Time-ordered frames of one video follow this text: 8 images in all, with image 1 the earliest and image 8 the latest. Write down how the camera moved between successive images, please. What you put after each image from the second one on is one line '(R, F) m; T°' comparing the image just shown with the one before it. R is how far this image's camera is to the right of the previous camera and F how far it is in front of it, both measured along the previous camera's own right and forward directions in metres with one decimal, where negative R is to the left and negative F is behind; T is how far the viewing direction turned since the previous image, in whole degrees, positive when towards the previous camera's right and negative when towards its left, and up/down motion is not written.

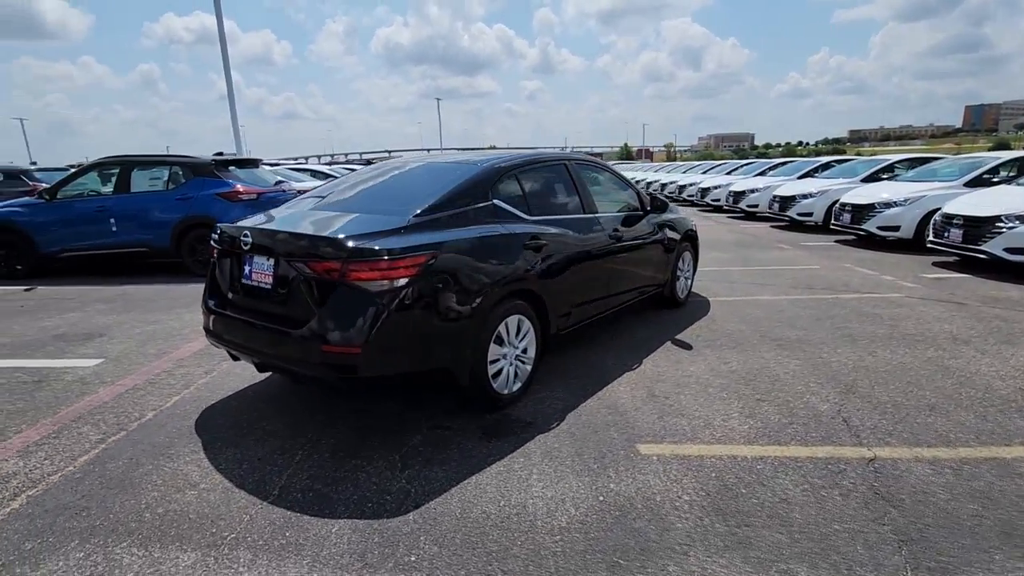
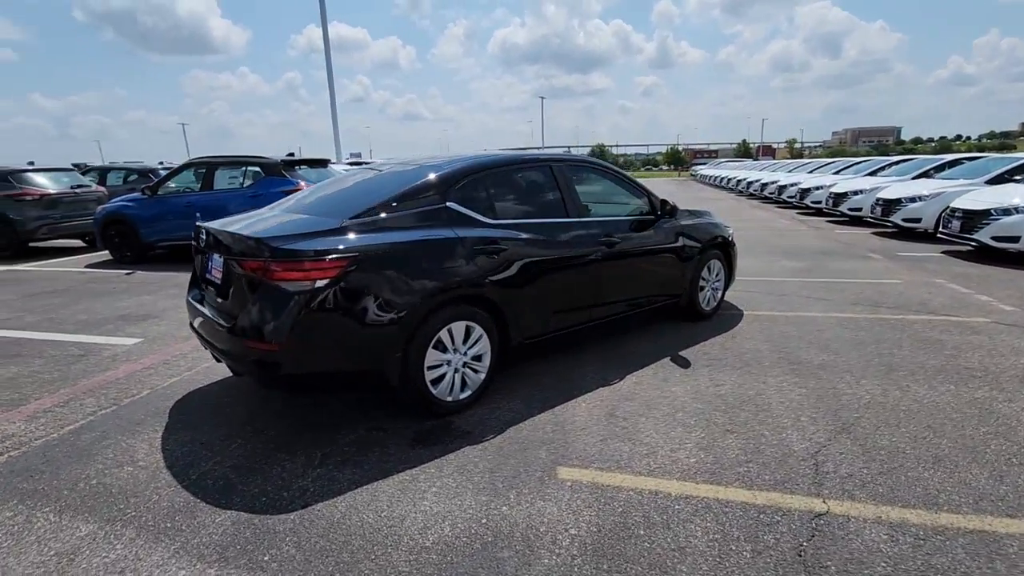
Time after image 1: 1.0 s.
(+1.1, +0.2) m; -11°
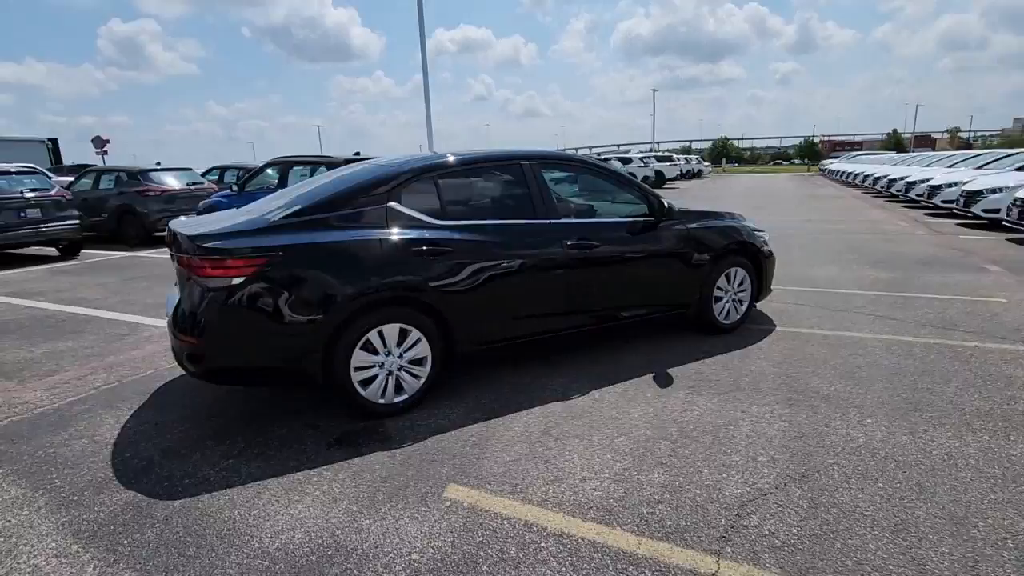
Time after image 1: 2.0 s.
(+1.2, +0.3) m; -12°
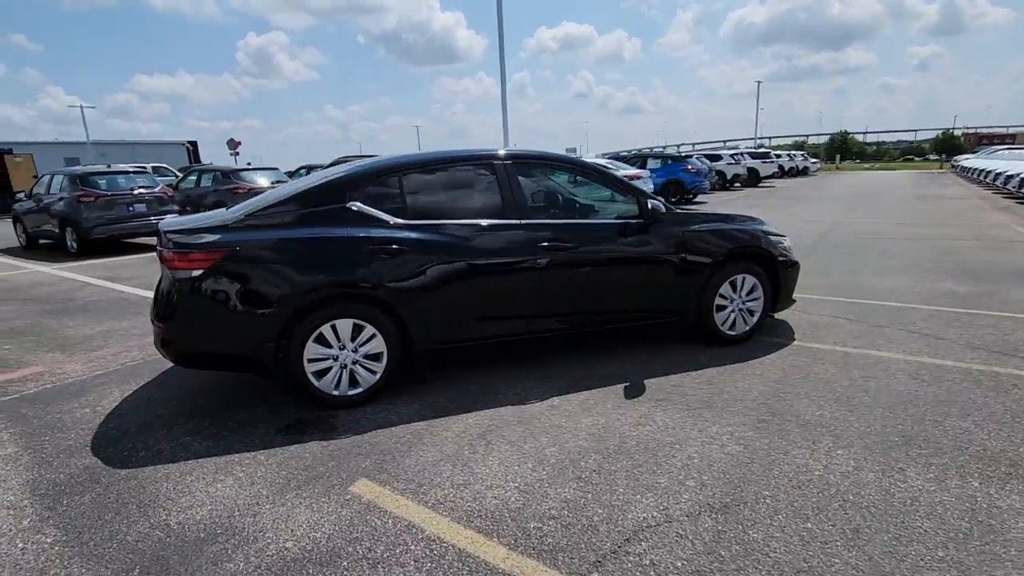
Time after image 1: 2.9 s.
(+1.0, +0.1) m; -10°
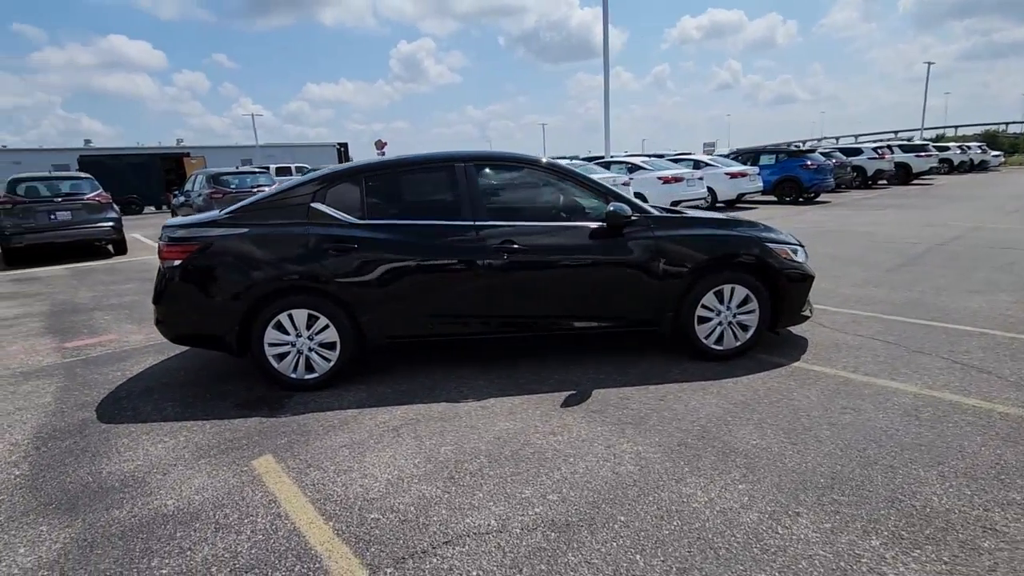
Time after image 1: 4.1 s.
(+1.4, +0.1) m; -13°
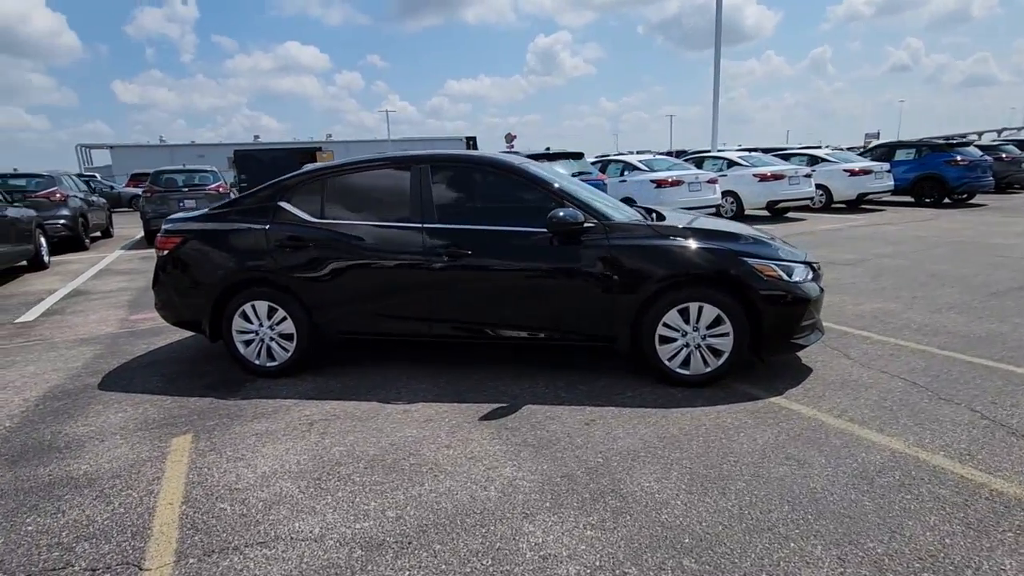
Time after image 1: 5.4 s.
(+1.4, +0.3) m; -13°
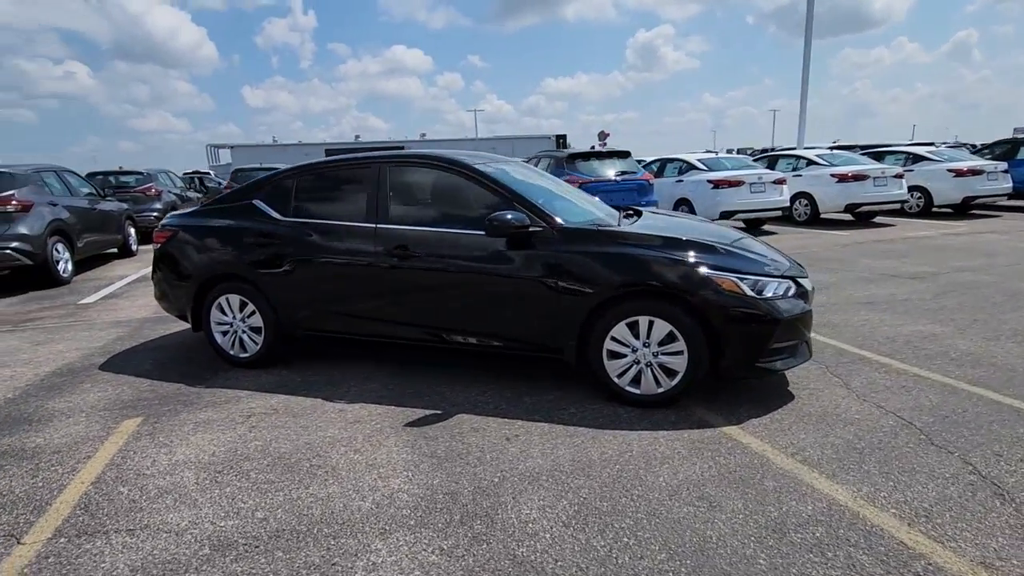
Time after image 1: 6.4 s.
(+1.1, +0.2) m; -9°
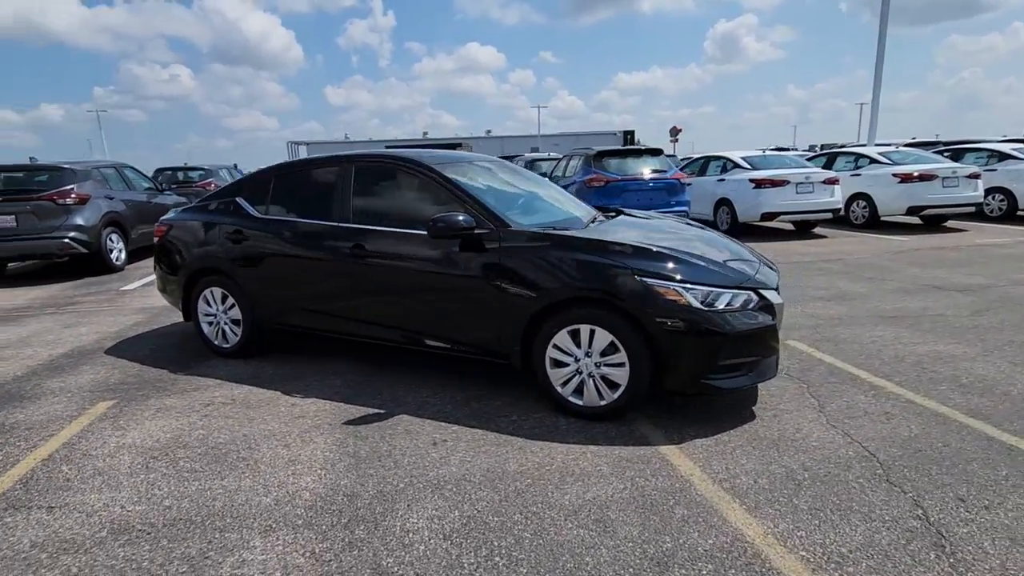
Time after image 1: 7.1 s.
(+0.8, +0.1) m; -7°
